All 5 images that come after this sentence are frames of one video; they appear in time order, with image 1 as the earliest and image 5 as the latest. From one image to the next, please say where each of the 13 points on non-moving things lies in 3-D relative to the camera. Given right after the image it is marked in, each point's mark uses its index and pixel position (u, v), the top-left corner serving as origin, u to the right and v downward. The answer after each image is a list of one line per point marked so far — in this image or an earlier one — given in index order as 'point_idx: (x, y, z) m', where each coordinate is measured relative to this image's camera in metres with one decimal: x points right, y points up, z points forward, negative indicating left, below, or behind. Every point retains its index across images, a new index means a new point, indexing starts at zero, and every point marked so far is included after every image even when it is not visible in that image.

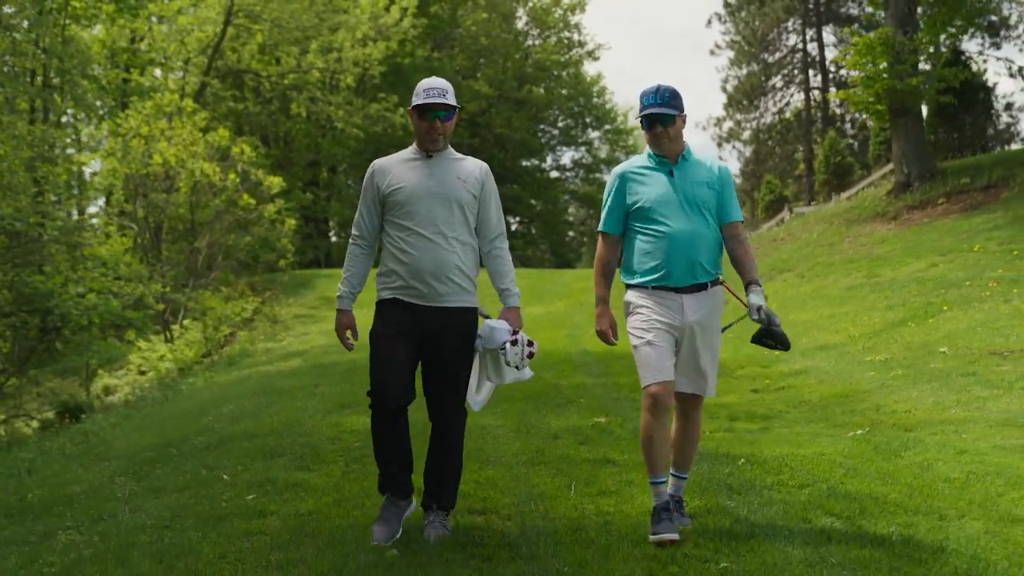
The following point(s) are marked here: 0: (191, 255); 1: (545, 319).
0: (-5.5, +0.6, +19.2) m
1: (+0.5, -0.4, +16.5) m
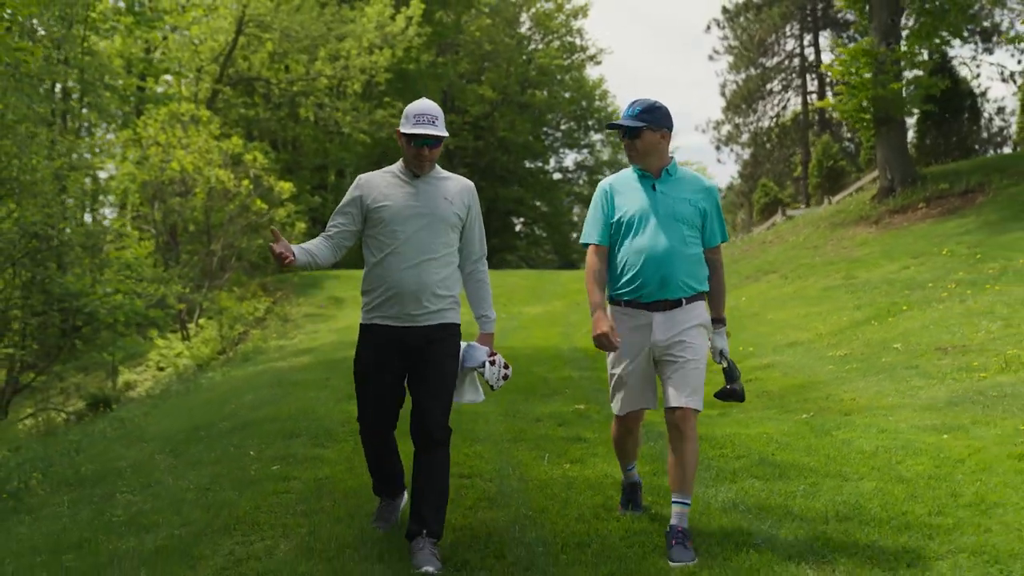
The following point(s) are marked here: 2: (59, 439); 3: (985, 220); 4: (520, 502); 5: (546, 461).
0: (-5.5, +0.6, +20.3) m
1: (+0.5, -0.5, +17.5) m
2: (-3.9, -1.3, +9.8) m
3: (+7.4, +1.1, +17.6) m
4: (0.0, -0.9, +5.1) m
5: (+0.2, -0.9, +6.1) m
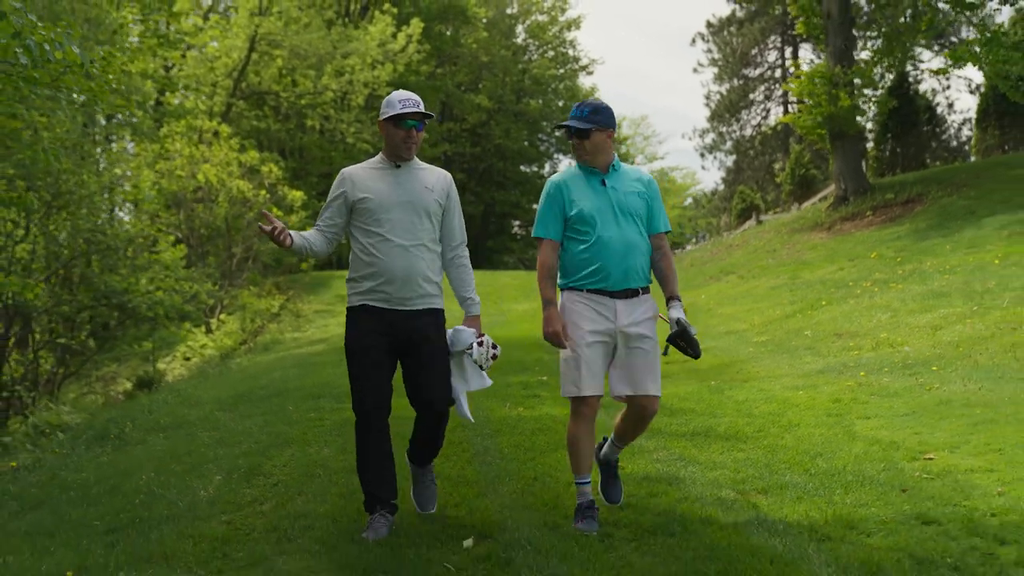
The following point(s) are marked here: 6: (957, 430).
0: (-5.7, +0.6, +22.7) m
1: (+0.3, -0.4, +19.9) m
2: (-4.1, -1.3, +12.2) m
3: (+7.2, +1.1, +20.0) m
4: (-0.2, -0.9, +7.5) m
5: (0.0, -0.9, +8.5) m
6: (+2.4, -0.8, +6.2) m
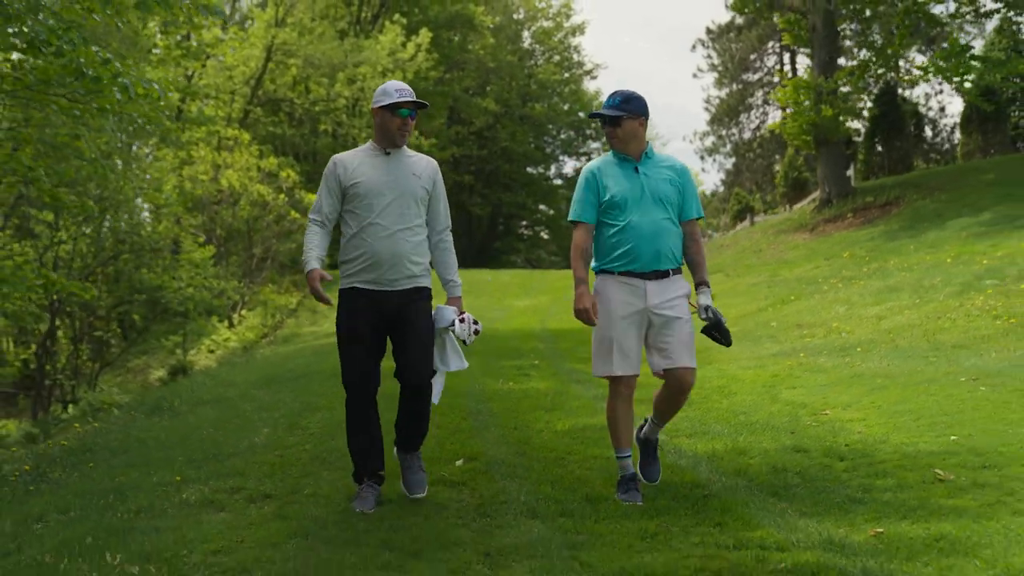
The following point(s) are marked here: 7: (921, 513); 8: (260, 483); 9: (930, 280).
0: (-5.7, +0.6, +24.3) m
1: (+0.3, -0.4, +21.5) m
2: (-4.2, -1.2, +13.8) m
3: (+7.2, +1.1, +21.5) m
4: (-0.3, -0.9, +9.1) m
5: (-0.1, -0.8, +10.1) m
6: (+2.4, -0.7, +7.7) m
7: (+1.5, -0.8, +4.1) m
8: (-1.2, -0.9, +5.4) m
9: (+5.4, +0.1, +14.6) m
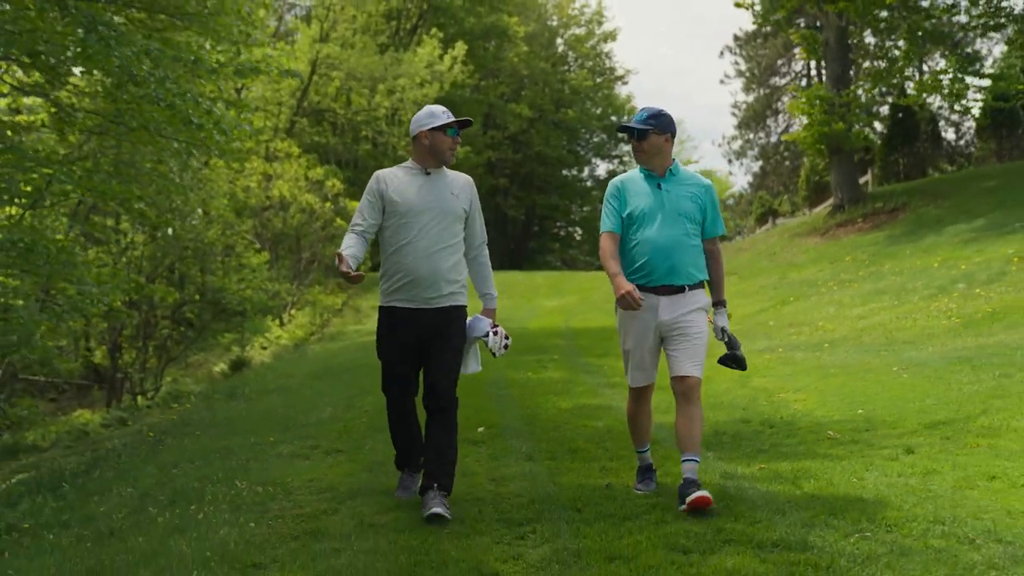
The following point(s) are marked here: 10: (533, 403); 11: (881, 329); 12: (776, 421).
0: (-5.0, +0.6, +26.2) m
1: (+0.9, -0.4, +23.2) m
2: (-3.9, -1.3, +15.7) m
3: (+7.8, +1.1, +23.0) m
4: (-0.1, -0.9, +10.9) m
5: (+0.1, -0.9, +11.8) m
6: (+2.5, -0.8, +9.4) m
7: (+1.5, -0.9, +5.8) m
8: (-1.2, -1.0, +7.2) m
9: (+5.7, +0.1, +16.1) m
10: (+0.2, -0.9, +9.1) m
11: (+4.1, -0.4, +12.4) m
12: (+1.7, -0.9, +7.4) m
